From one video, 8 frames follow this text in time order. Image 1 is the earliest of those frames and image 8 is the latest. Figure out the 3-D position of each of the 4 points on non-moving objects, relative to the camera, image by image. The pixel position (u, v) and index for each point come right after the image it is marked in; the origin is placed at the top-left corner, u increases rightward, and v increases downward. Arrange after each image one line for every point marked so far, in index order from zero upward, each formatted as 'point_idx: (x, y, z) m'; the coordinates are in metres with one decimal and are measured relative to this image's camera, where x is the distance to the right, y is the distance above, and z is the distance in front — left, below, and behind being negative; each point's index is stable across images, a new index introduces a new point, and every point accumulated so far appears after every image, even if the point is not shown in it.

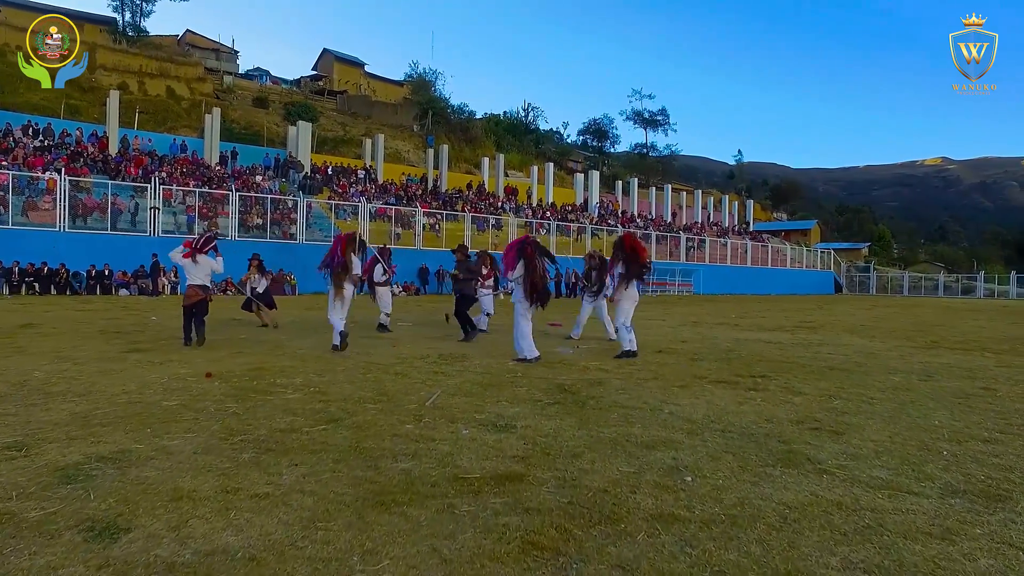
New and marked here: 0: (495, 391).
0: (-0.2, -1.1, +7.0) m
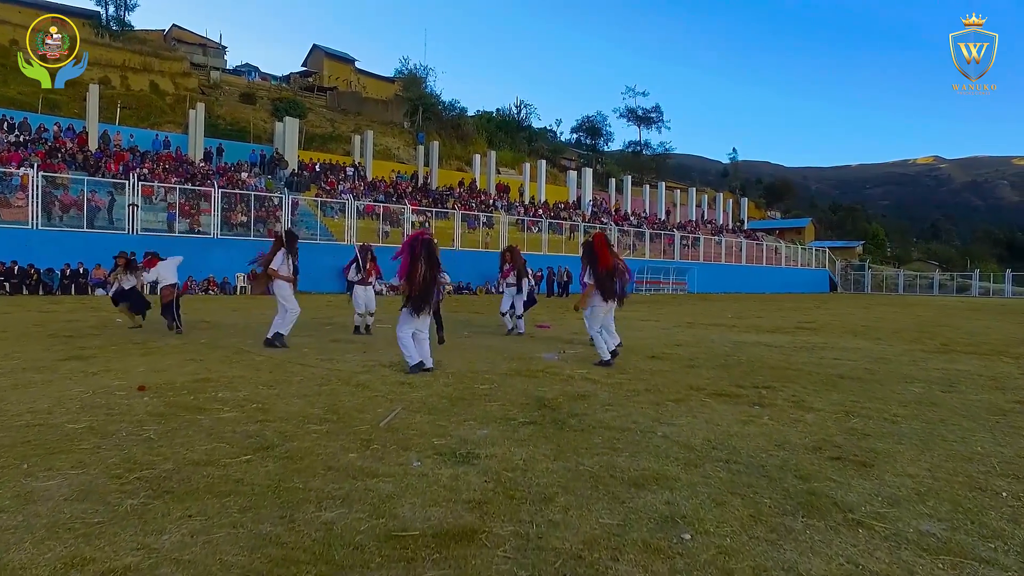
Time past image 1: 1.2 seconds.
0: (-0.4, -1.1, +6.2) m
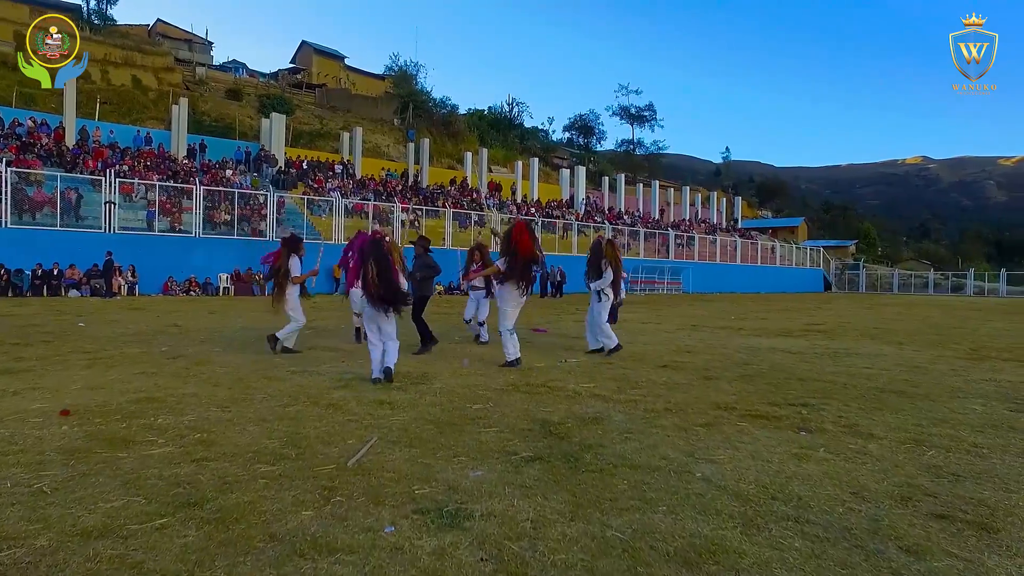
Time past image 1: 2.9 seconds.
0: (-0.4, -1.1, +5.1) m
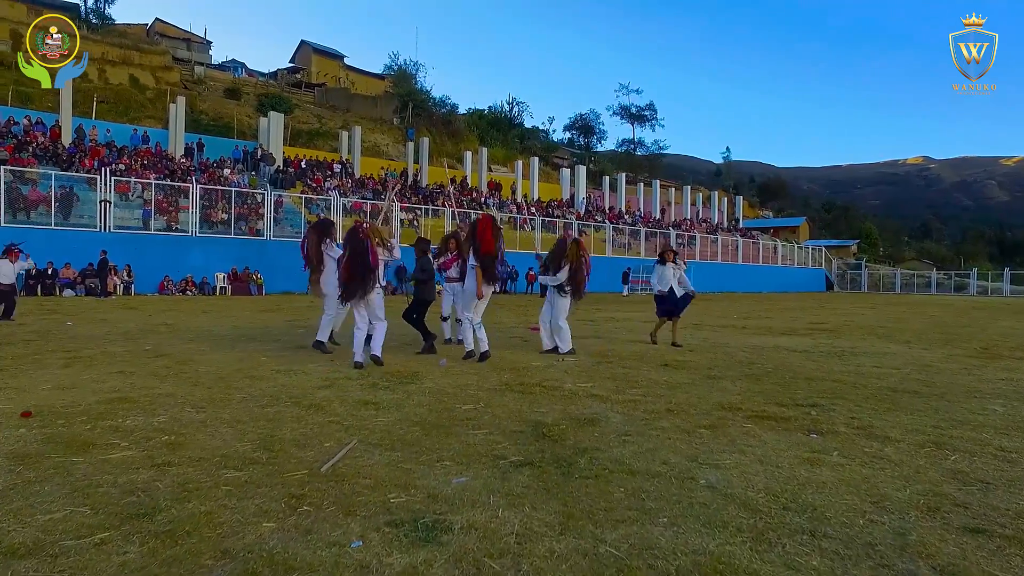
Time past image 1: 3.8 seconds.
0: (-0.5, -1.1, +4.8) m
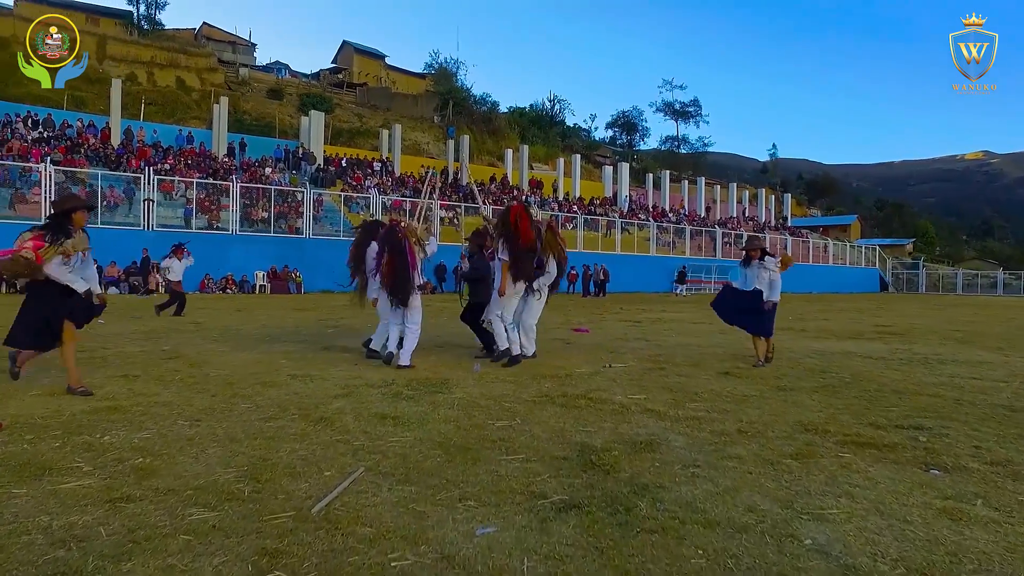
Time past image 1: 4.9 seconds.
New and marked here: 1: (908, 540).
0: (-0.3, -1.1, +3.9) m
1: (+1.6, -1.1, +2.8) m
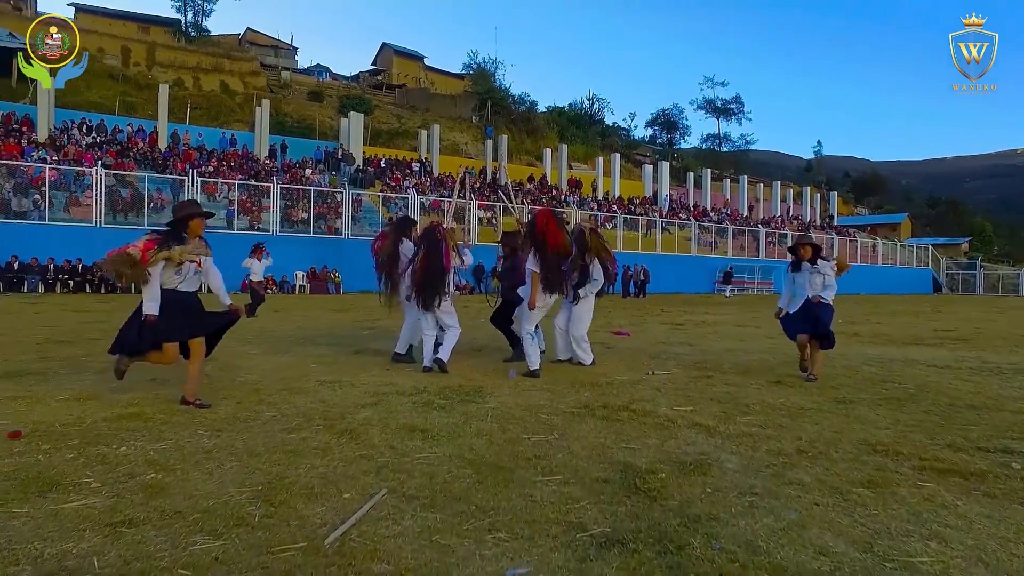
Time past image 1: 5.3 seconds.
0: (-0.1, -1.1, +3.6) m
1: (+1.8, -1.1, +2.3) m
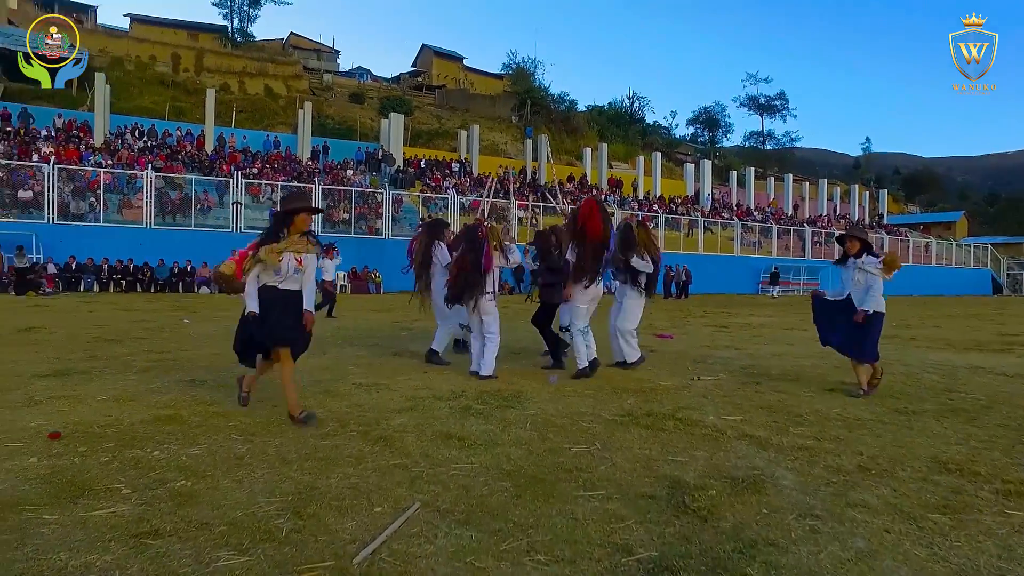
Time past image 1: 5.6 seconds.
0: (+0.1, -1.1, +3.4) m
1: (+1.9, -1.1, +2.0) m
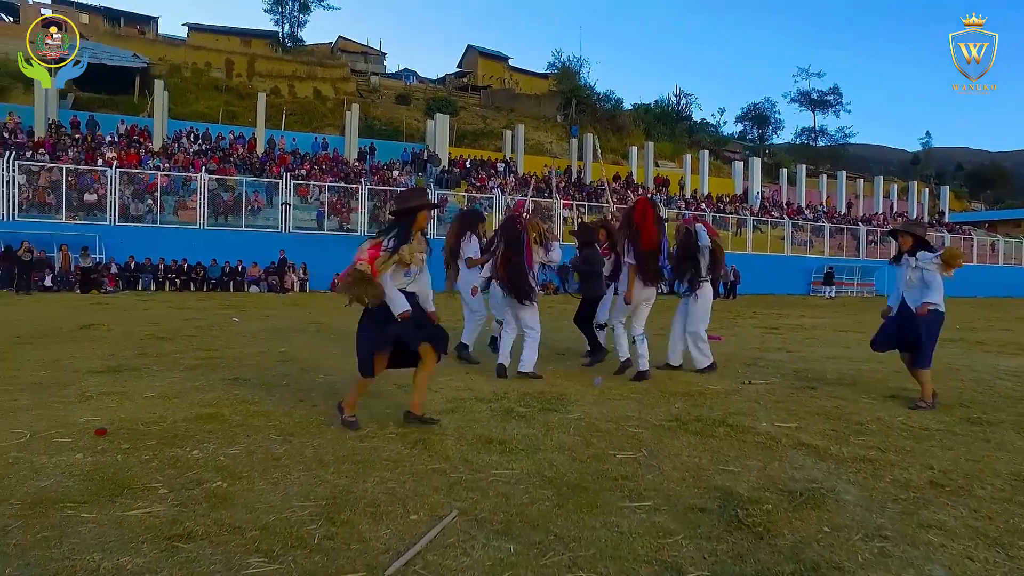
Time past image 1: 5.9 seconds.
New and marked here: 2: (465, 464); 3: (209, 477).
0: (+0.3, -1.1, +3.2) m
1: (+2.0, -1.1, +1.8) m
2: (-0.3, -1.1, +4.0) m
3: (-1.7, -1.1, +3.7) m
